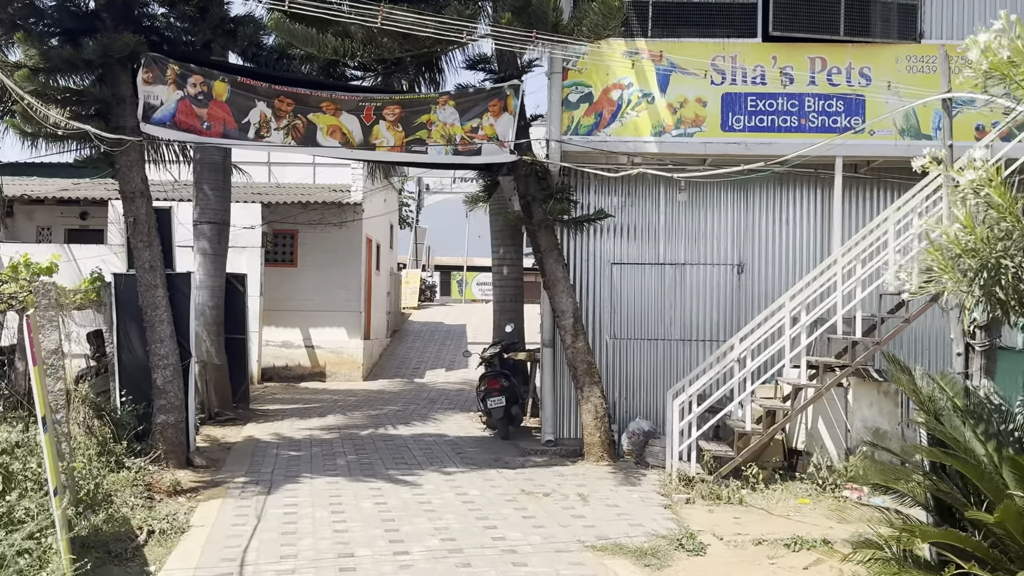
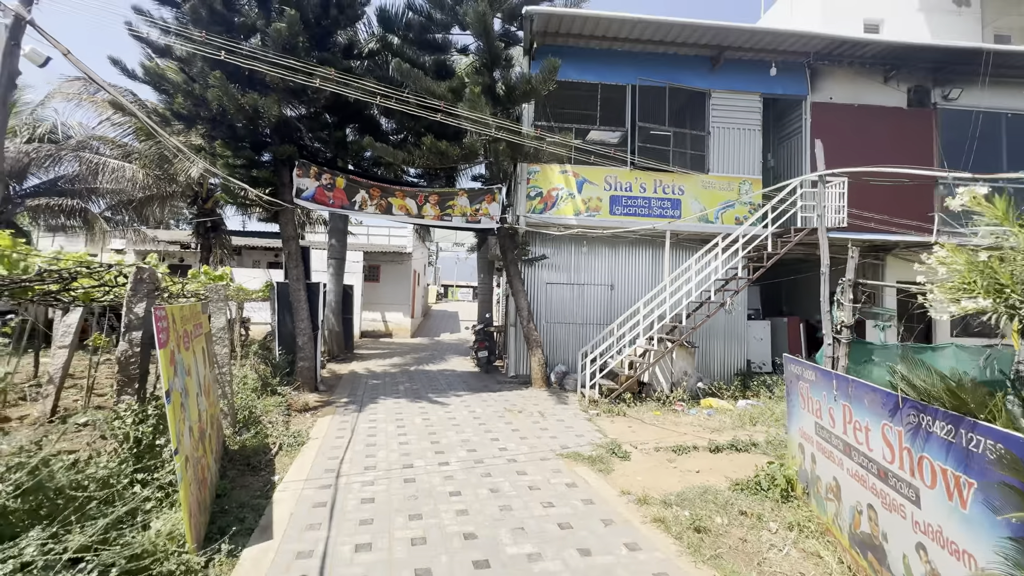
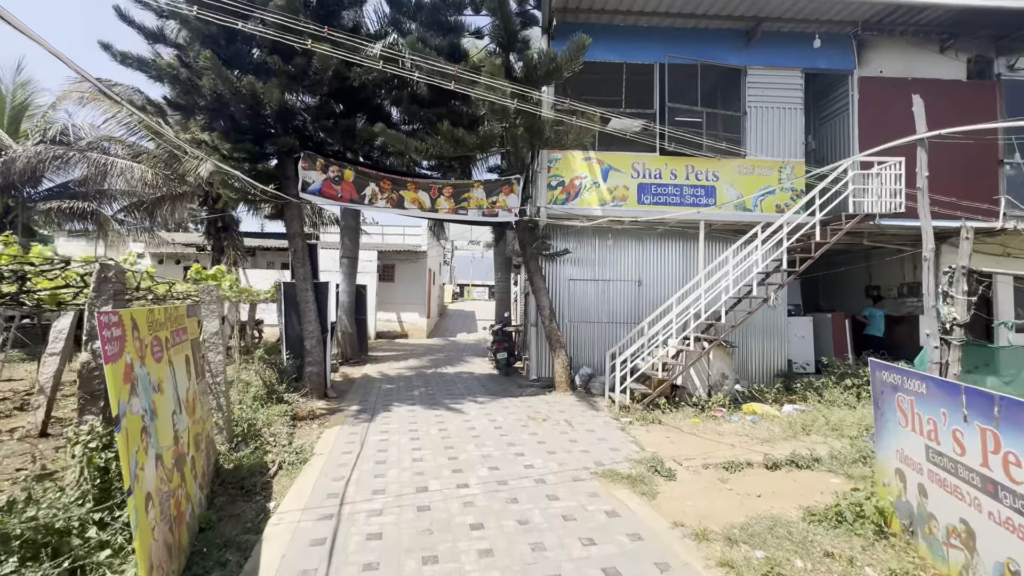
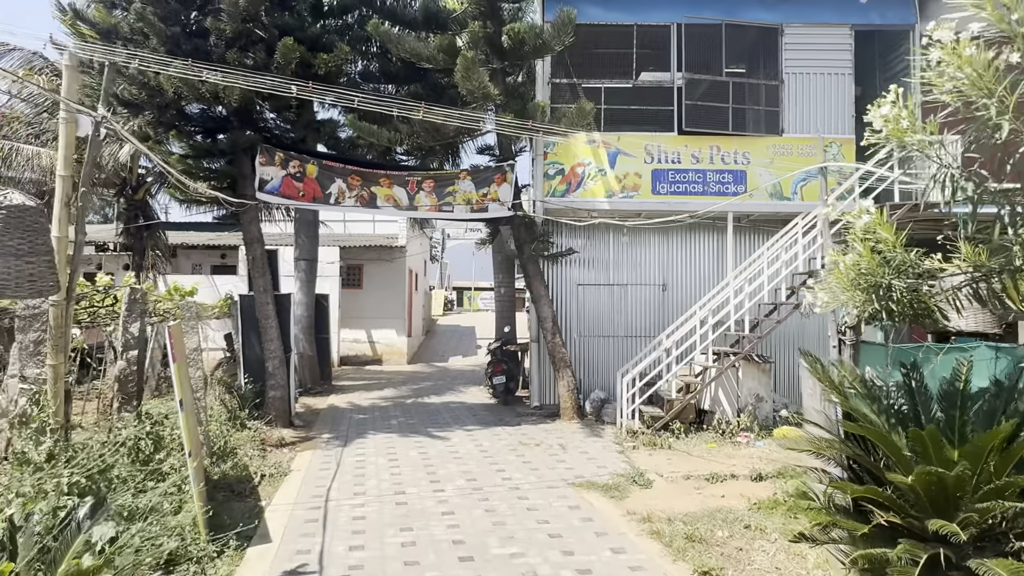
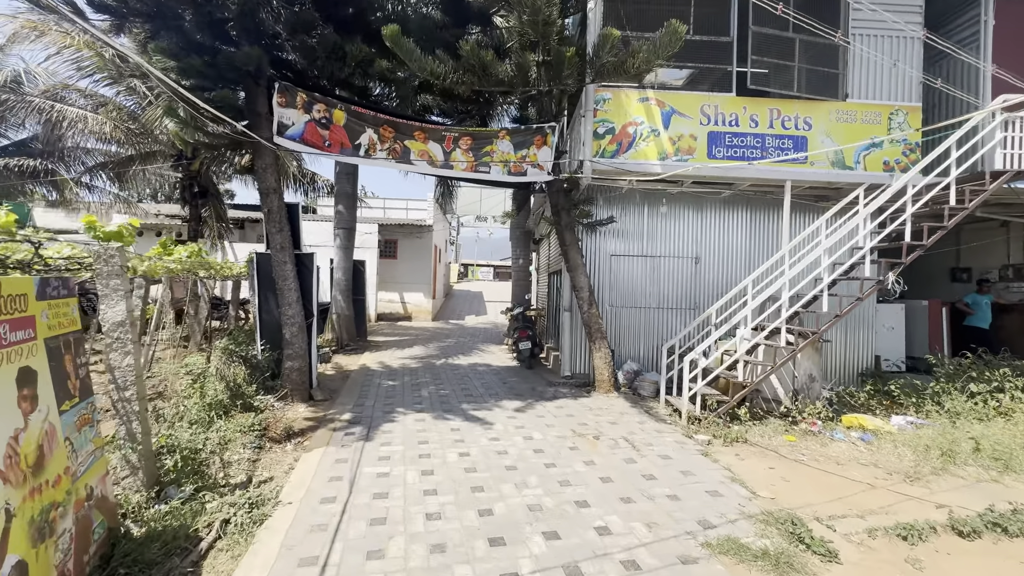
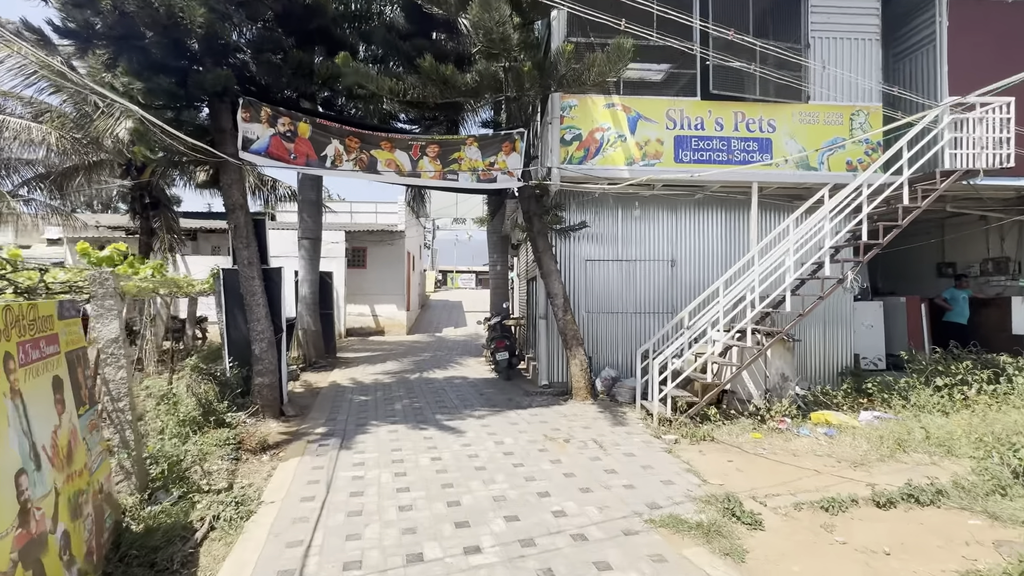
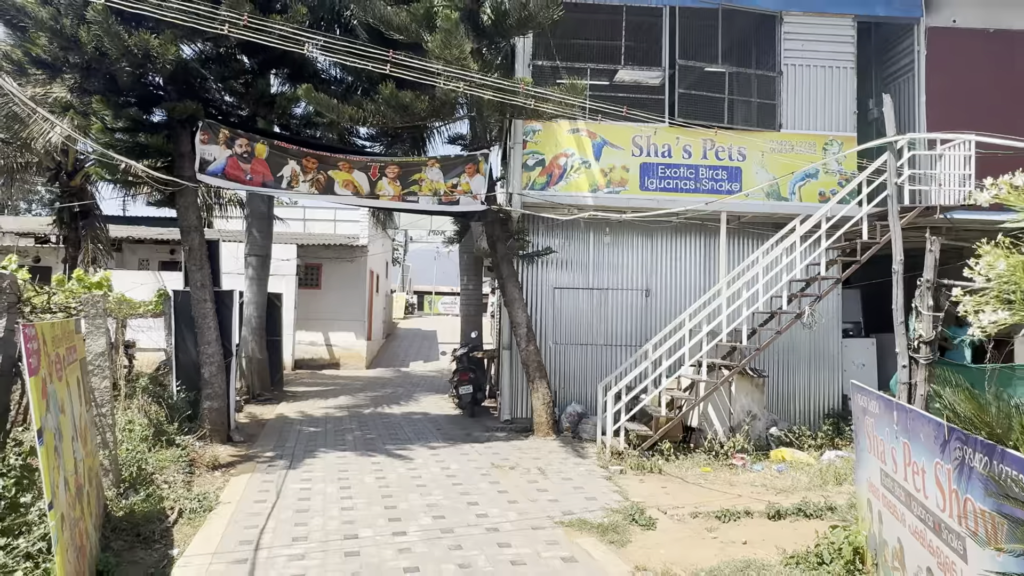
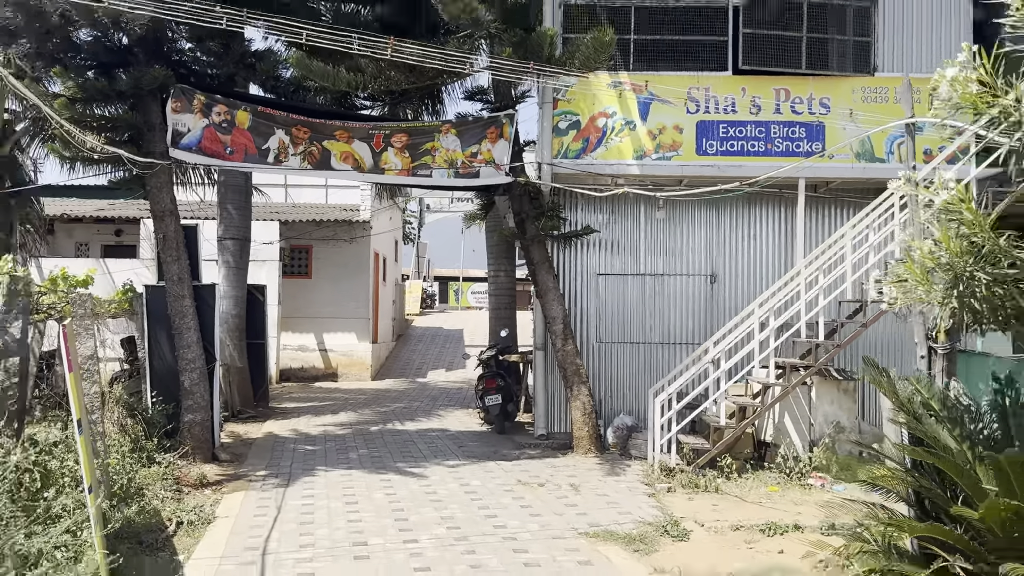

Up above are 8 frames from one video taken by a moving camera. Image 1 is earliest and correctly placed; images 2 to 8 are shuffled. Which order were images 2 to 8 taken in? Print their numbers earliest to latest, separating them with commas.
8, 4, 7, 2, 3, 6, 5
